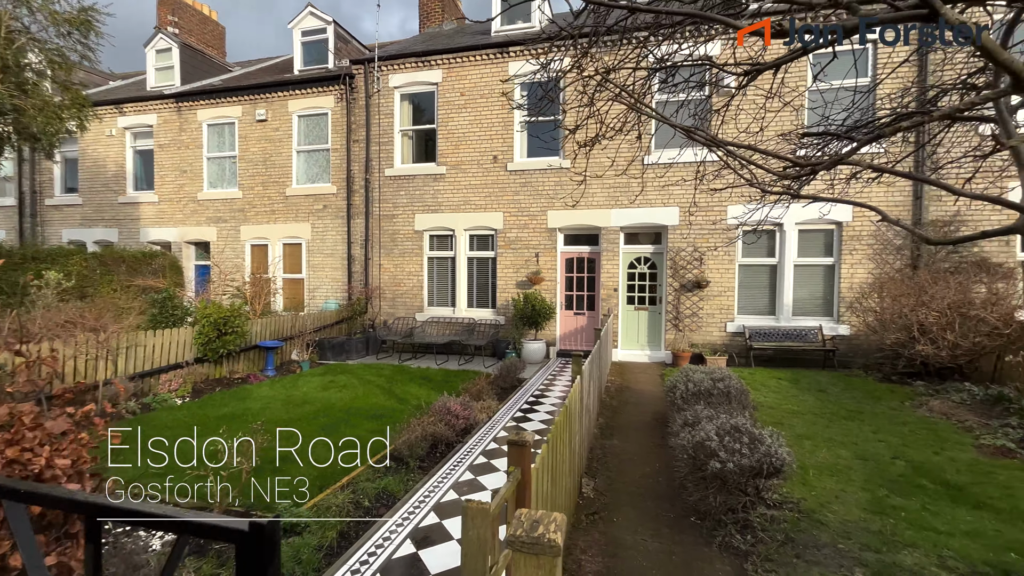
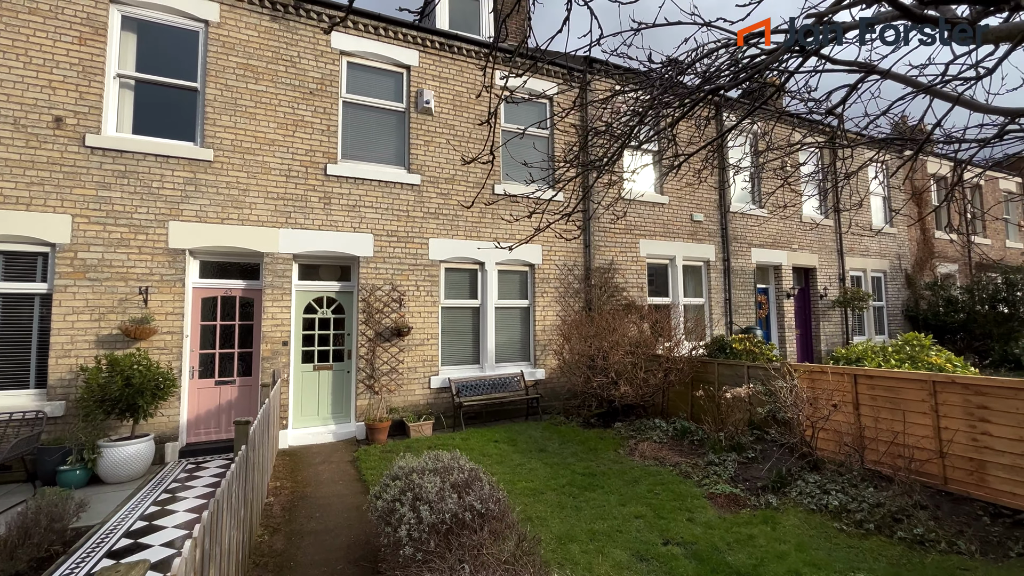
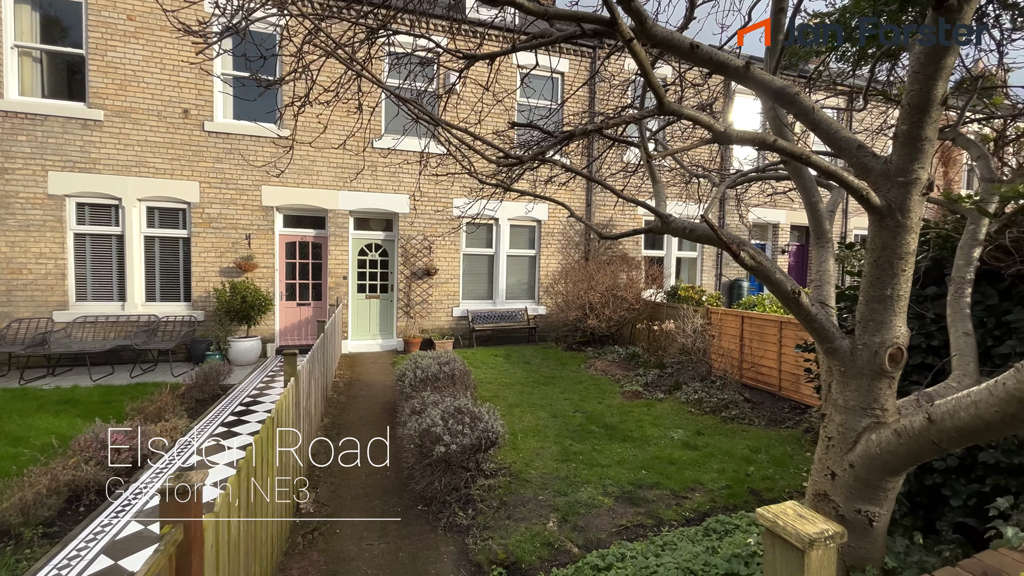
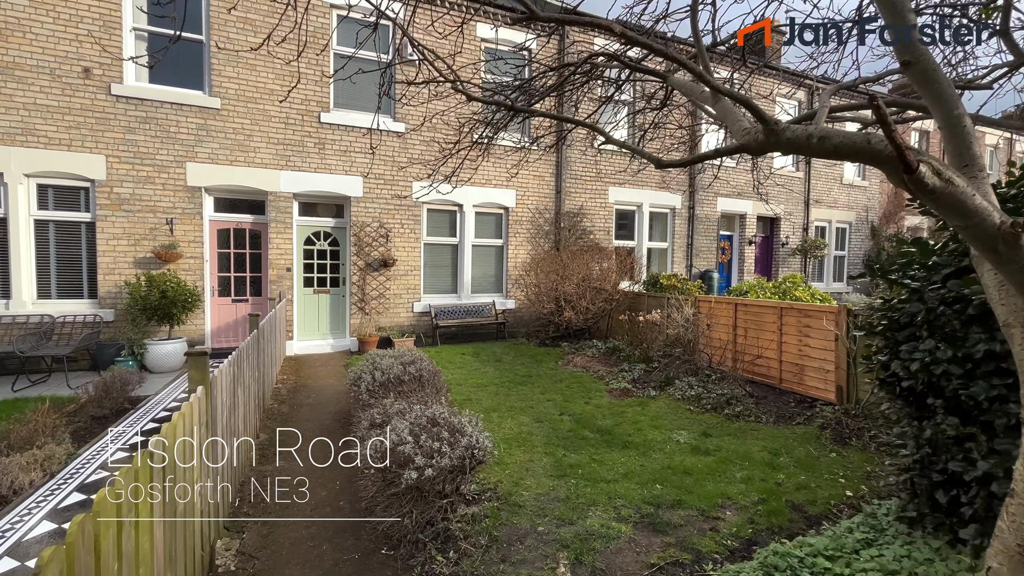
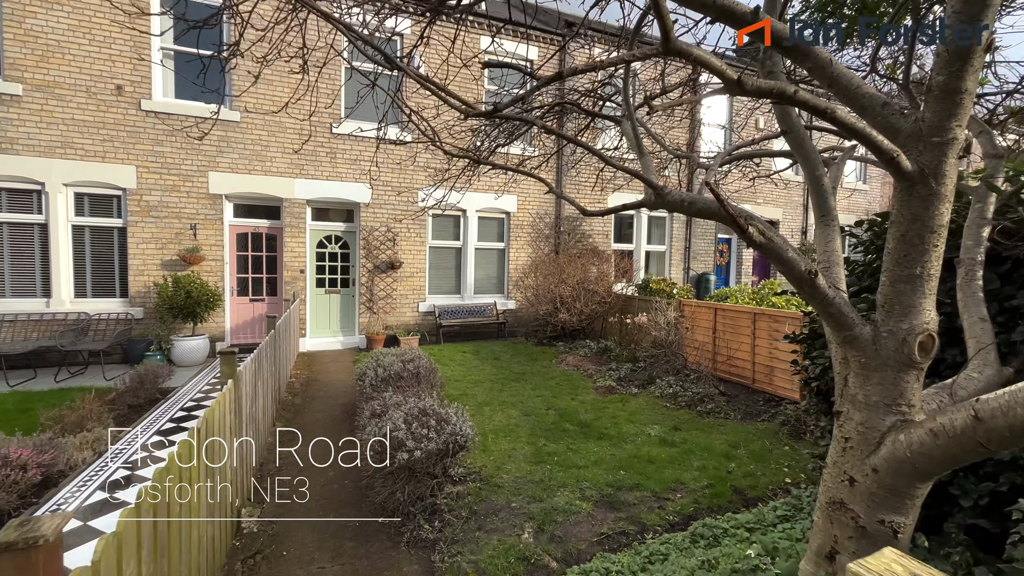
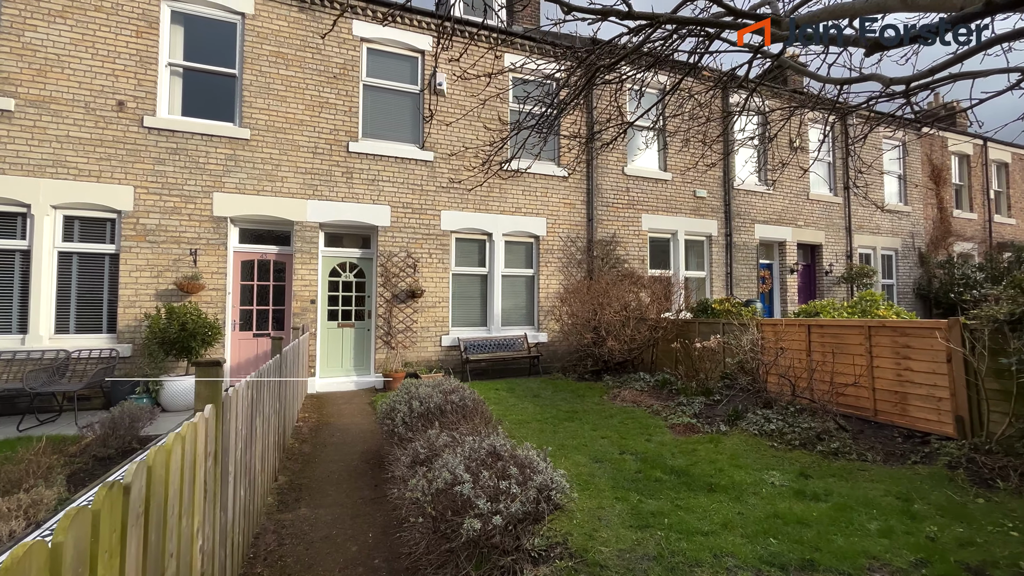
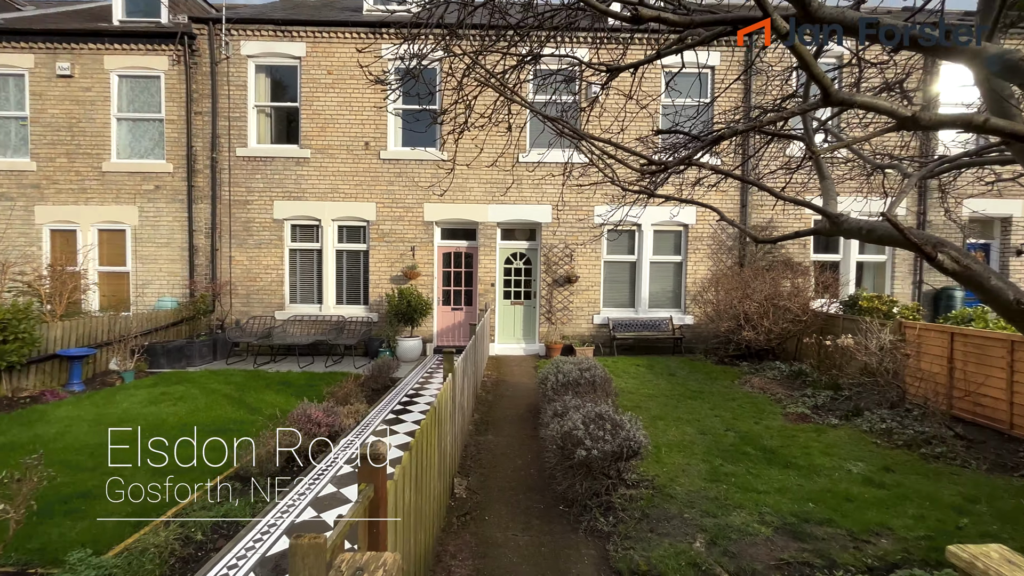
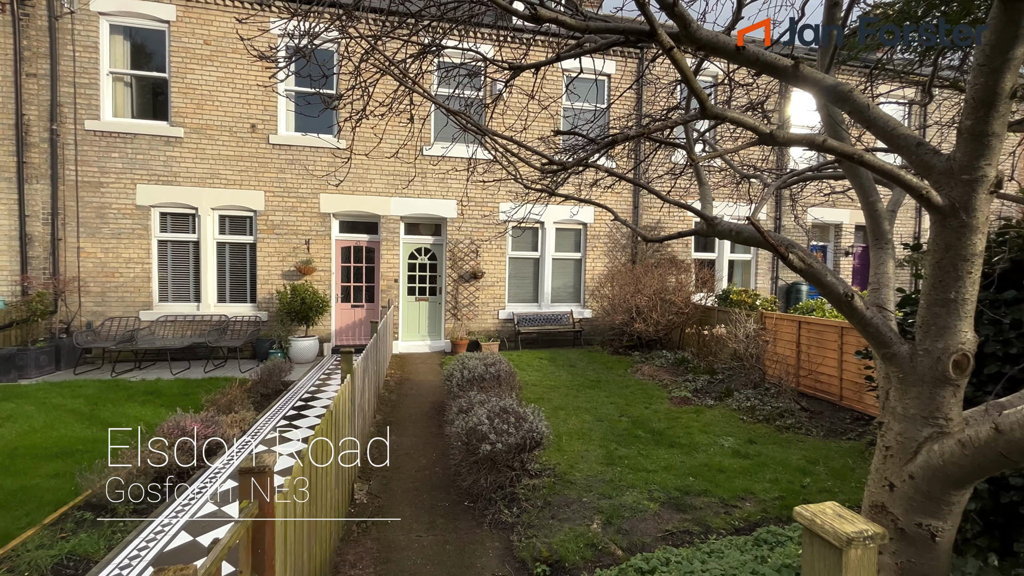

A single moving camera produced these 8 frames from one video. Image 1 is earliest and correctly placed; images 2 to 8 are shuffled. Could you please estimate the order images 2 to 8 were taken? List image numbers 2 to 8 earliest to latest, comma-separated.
7, 8, 3, 5, 4, 6, 2
